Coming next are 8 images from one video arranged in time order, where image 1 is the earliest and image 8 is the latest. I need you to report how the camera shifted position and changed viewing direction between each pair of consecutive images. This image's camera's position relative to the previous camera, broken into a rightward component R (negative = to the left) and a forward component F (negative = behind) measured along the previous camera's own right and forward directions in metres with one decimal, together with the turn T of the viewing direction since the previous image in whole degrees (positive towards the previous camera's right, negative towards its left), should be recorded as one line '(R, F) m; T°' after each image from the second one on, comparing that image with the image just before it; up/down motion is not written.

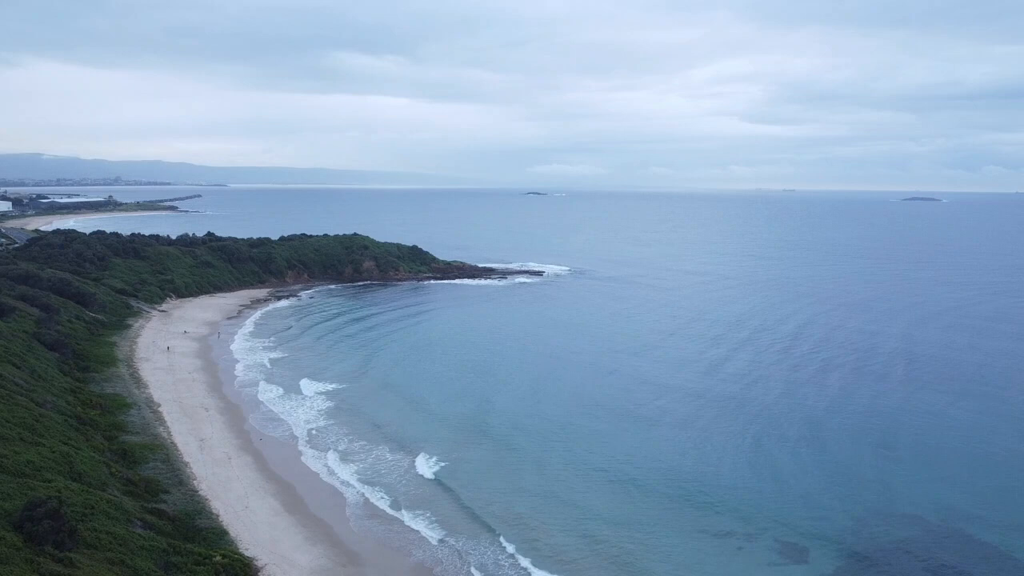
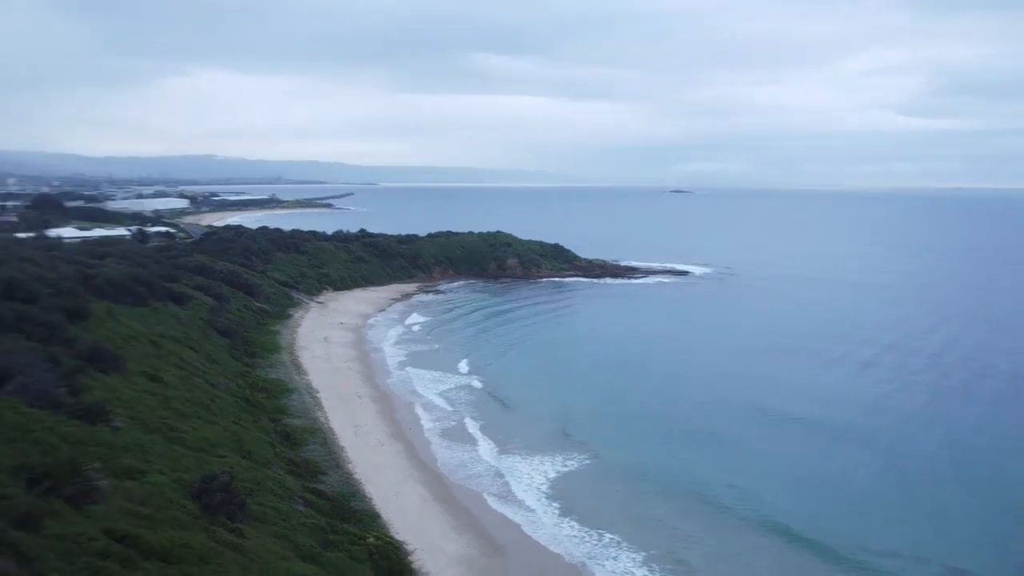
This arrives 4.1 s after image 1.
(-3.0, -0.4) m; -10°
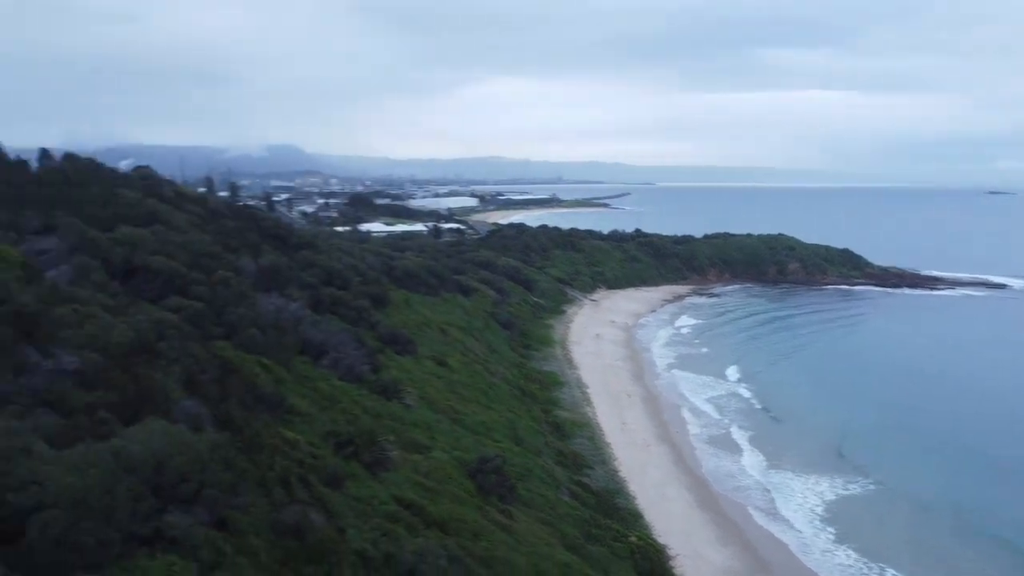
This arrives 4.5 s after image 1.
(-0.3, +1.2) m; -21°
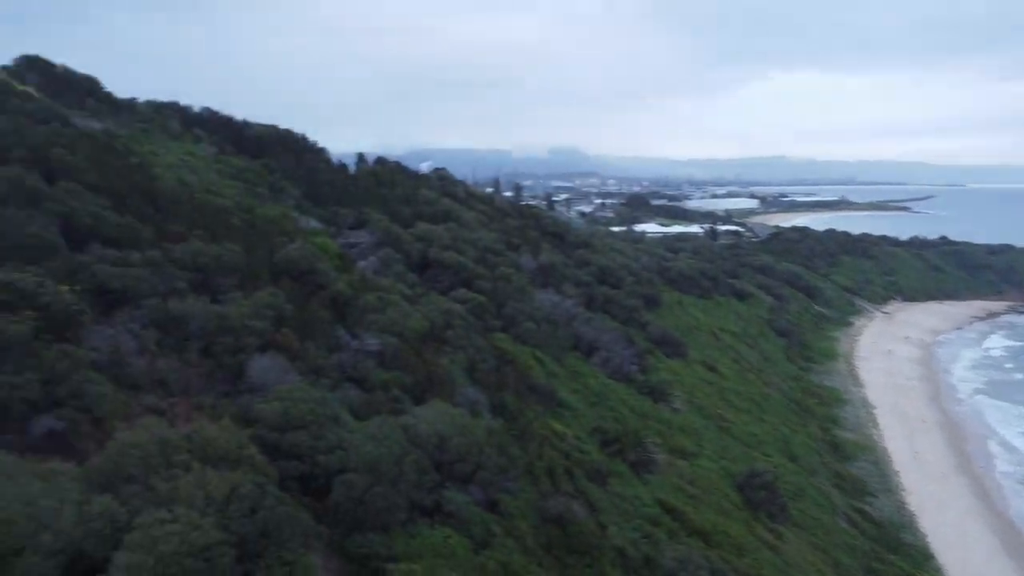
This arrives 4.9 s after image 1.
(-0.1, +0.4) m; -21°
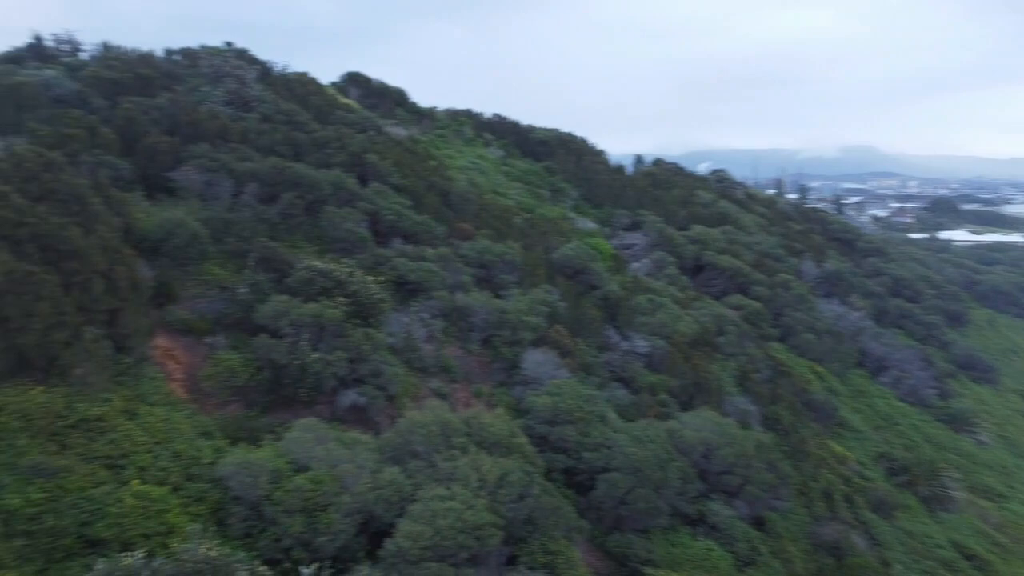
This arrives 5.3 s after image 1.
(0.0, +0.1) m; -21°
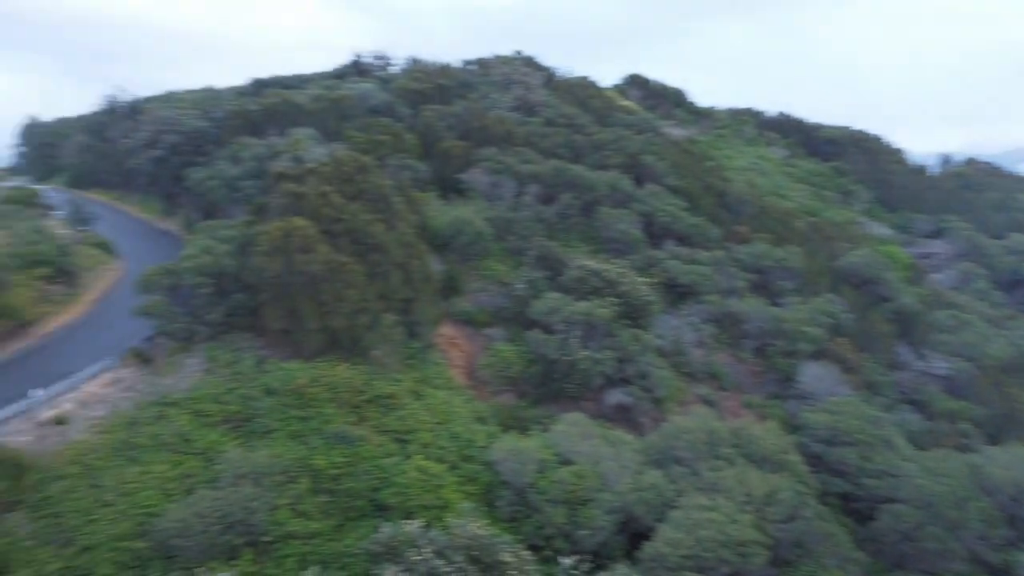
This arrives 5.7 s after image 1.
(-0.2, 0.0) m; -18°
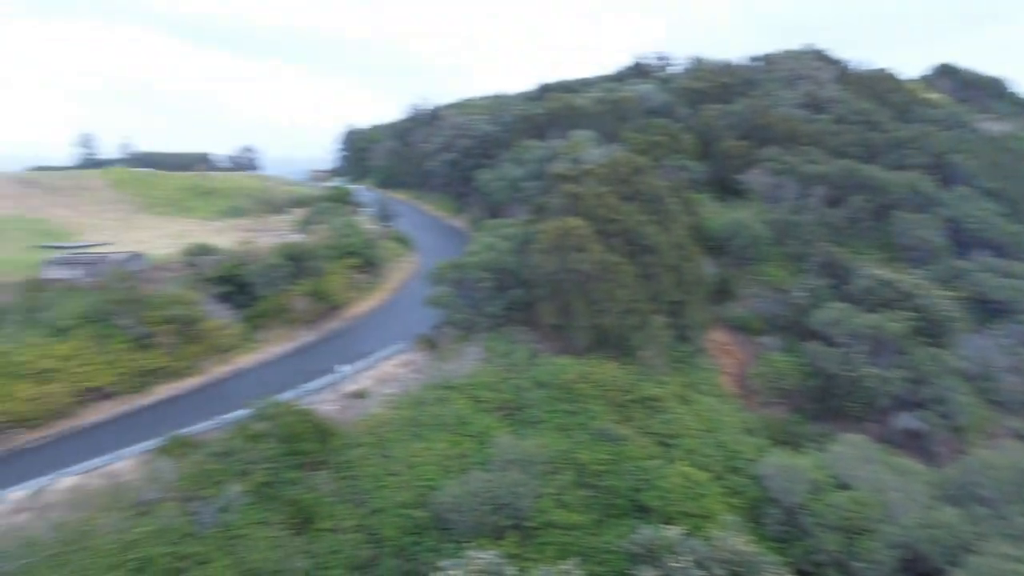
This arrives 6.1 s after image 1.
(-0.3, 0.0) m; -16°
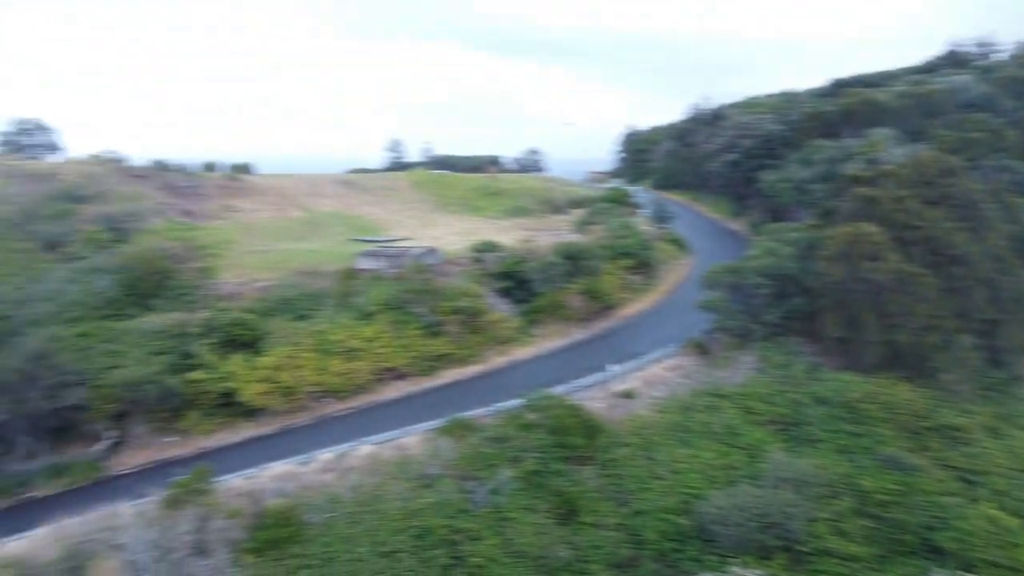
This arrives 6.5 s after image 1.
(-0.3, 0.0) m; -17°
